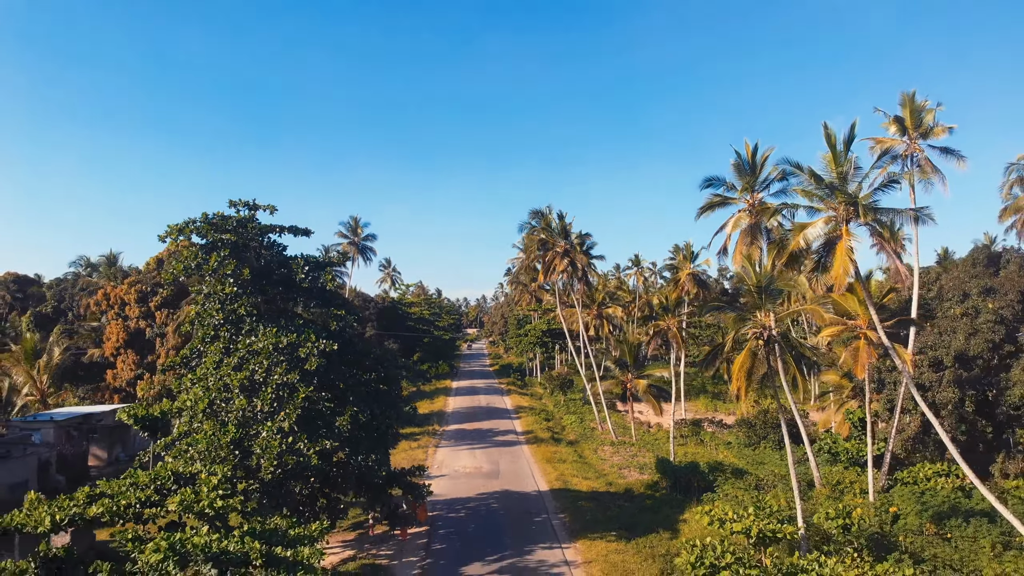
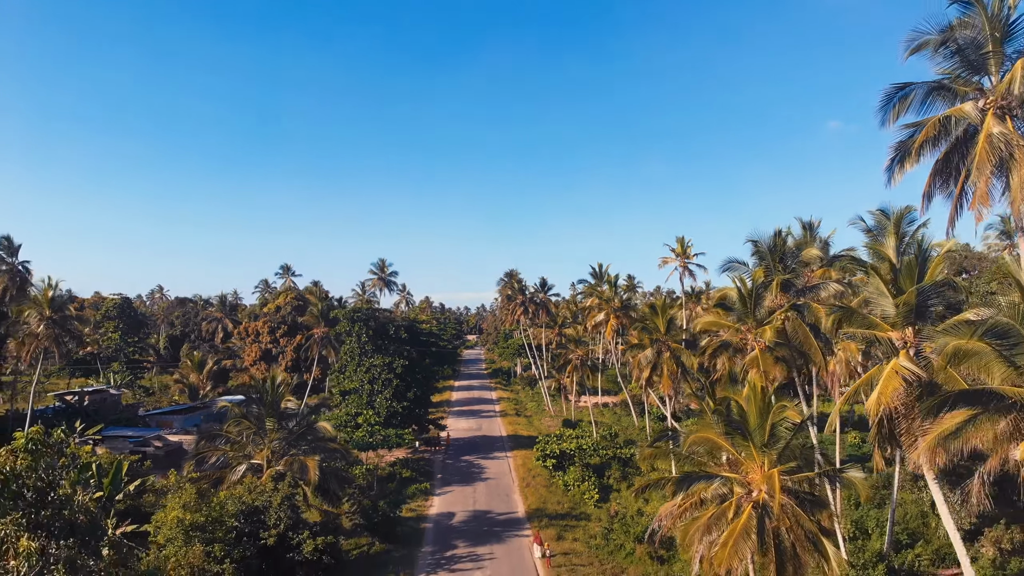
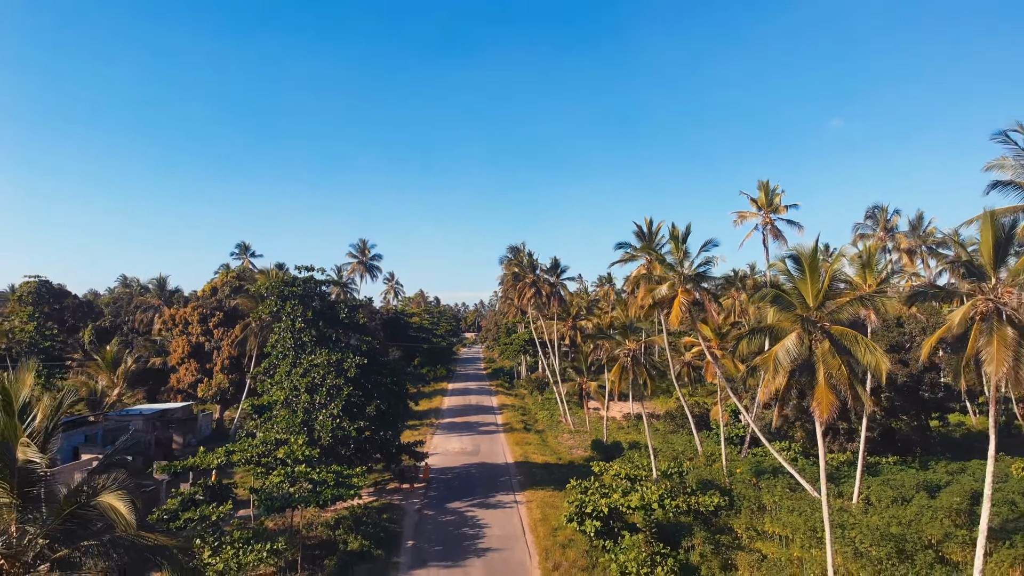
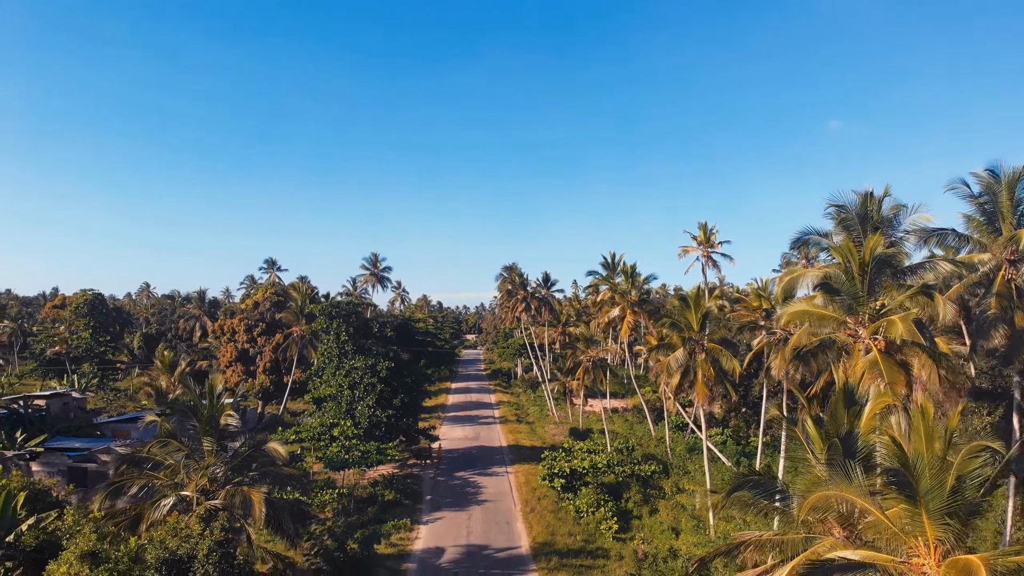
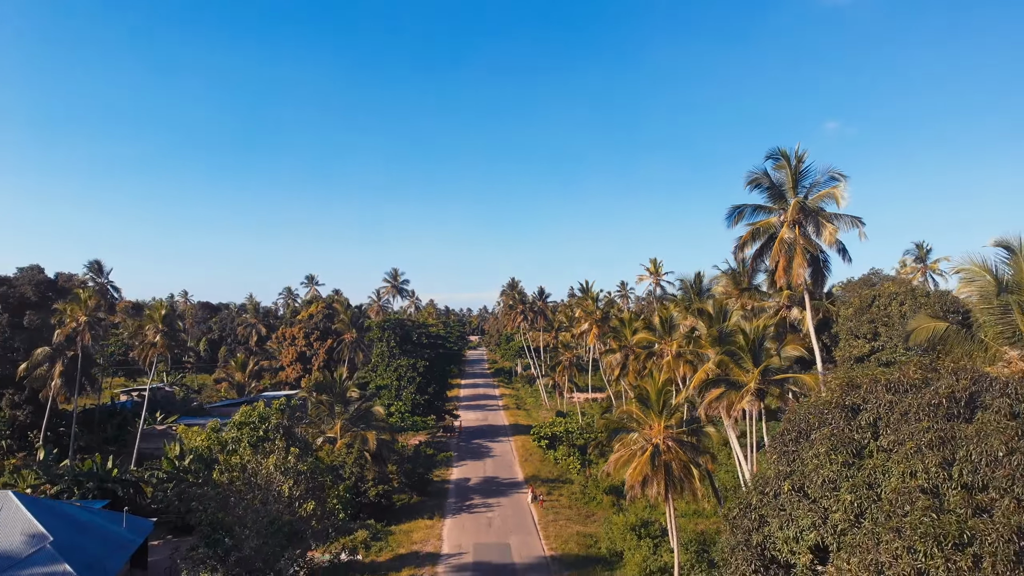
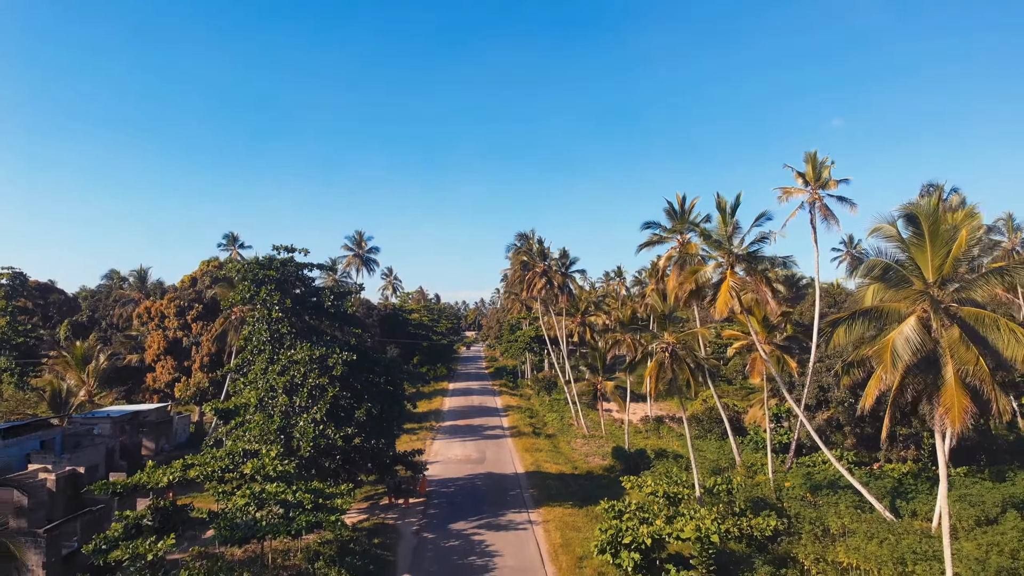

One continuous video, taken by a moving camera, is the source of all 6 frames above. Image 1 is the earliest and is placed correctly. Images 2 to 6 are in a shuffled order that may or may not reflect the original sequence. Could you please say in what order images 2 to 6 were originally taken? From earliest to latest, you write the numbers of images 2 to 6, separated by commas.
6, 3, 4, 2, 5
